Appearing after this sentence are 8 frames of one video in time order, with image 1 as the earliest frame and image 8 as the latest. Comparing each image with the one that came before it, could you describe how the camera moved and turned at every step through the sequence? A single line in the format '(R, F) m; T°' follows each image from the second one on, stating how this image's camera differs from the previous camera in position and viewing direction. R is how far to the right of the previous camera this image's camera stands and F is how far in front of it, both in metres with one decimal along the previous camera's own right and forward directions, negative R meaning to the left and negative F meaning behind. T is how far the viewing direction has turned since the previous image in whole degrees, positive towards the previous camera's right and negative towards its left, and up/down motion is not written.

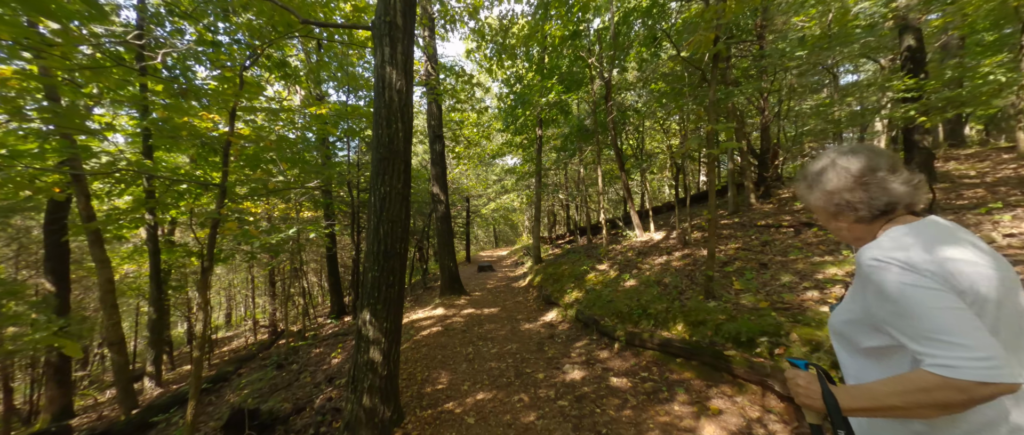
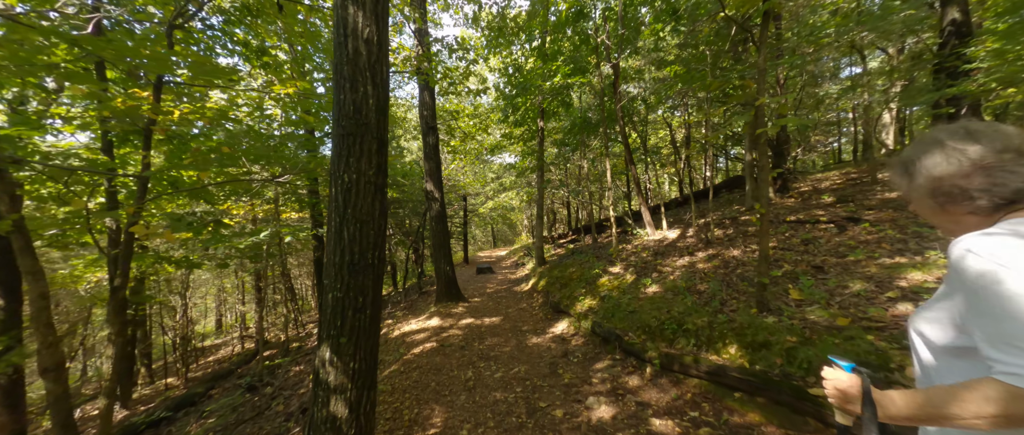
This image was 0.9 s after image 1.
(-0.1, +0.9) m; 0°
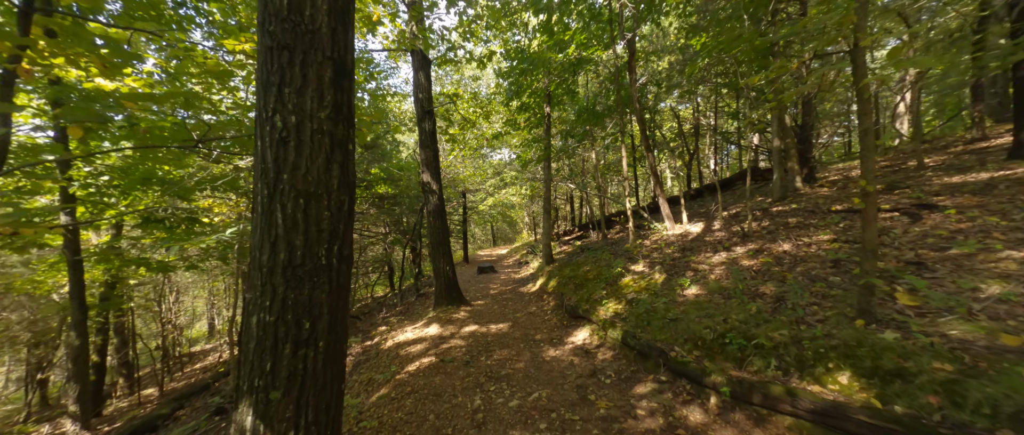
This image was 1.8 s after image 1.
(-0.2, +0.9) m; 0°
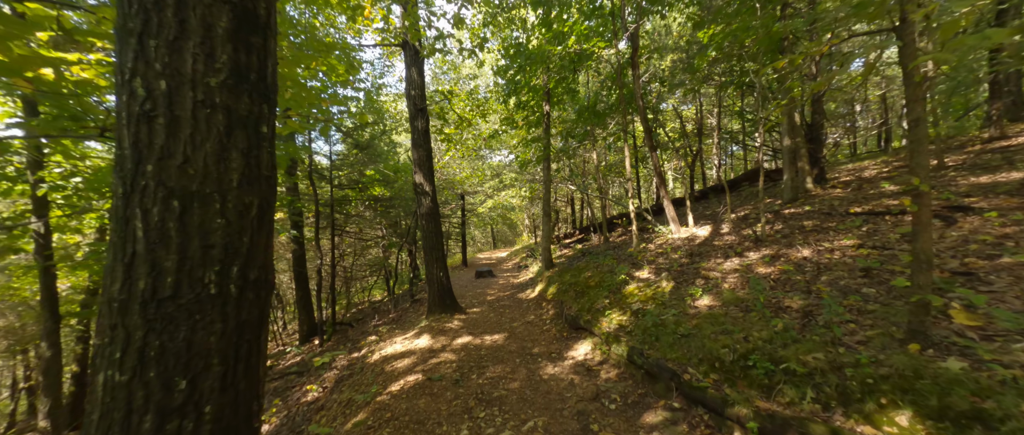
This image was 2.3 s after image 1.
(+0.1, +0.4) m; 0°
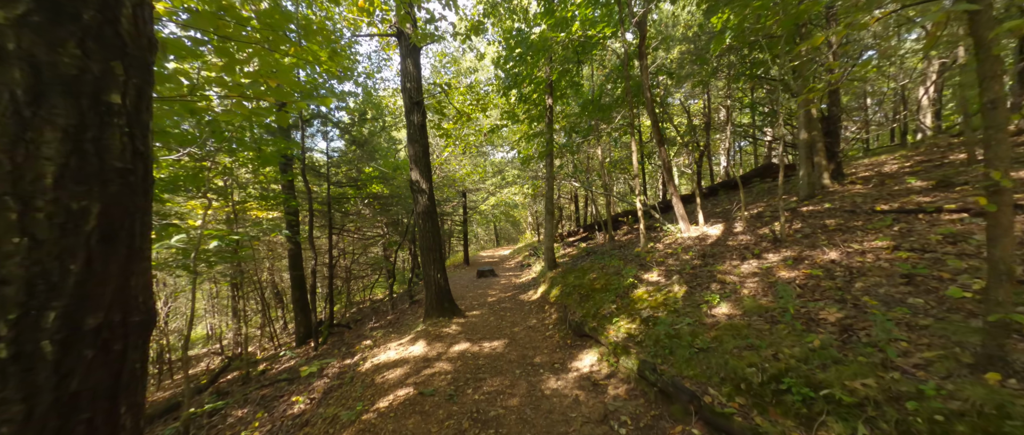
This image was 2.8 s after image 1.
(+0.1, +0.4) m; -1°
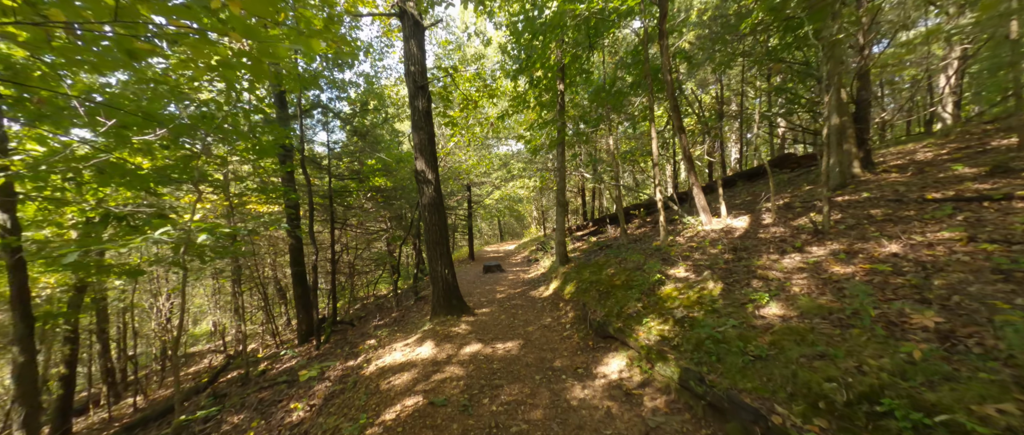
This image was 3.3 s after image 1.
(-0.2, +0.5) m; 0°
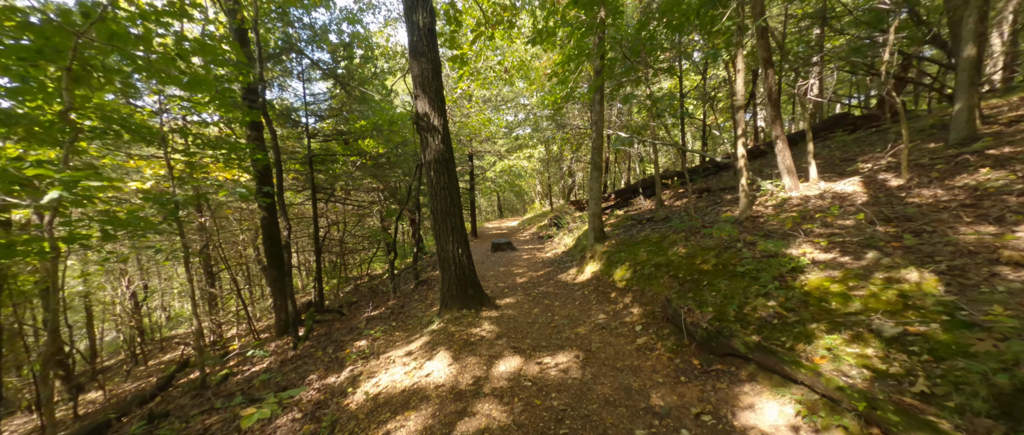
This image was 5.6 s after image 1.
(-0.6, +1.8) m; +1°
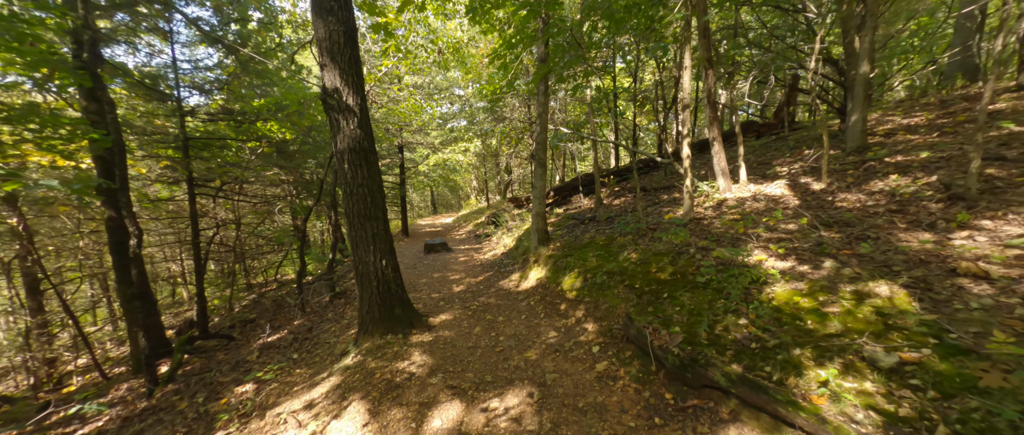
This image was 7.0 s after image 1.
(-0.1, +0.7) m; +11°
